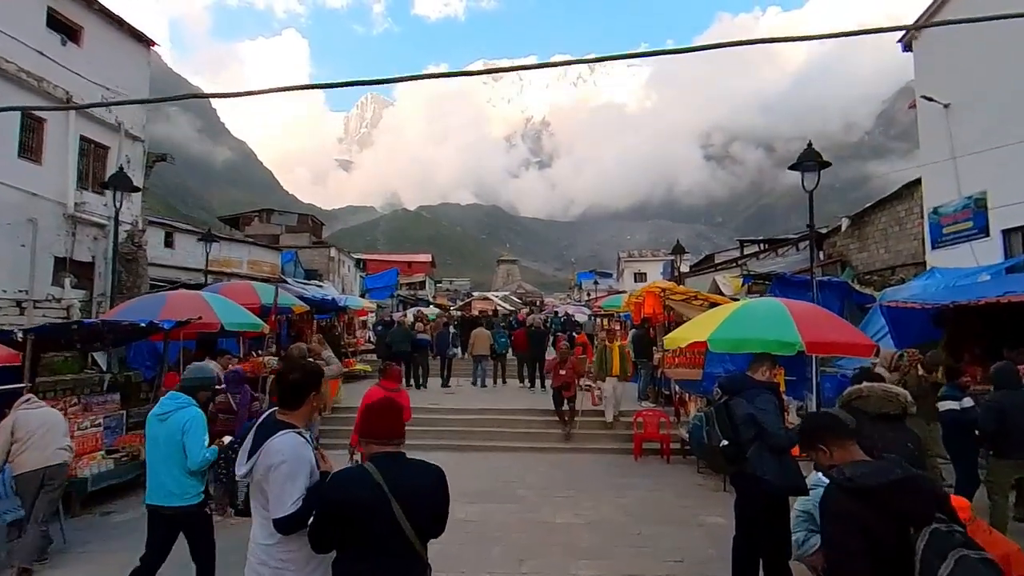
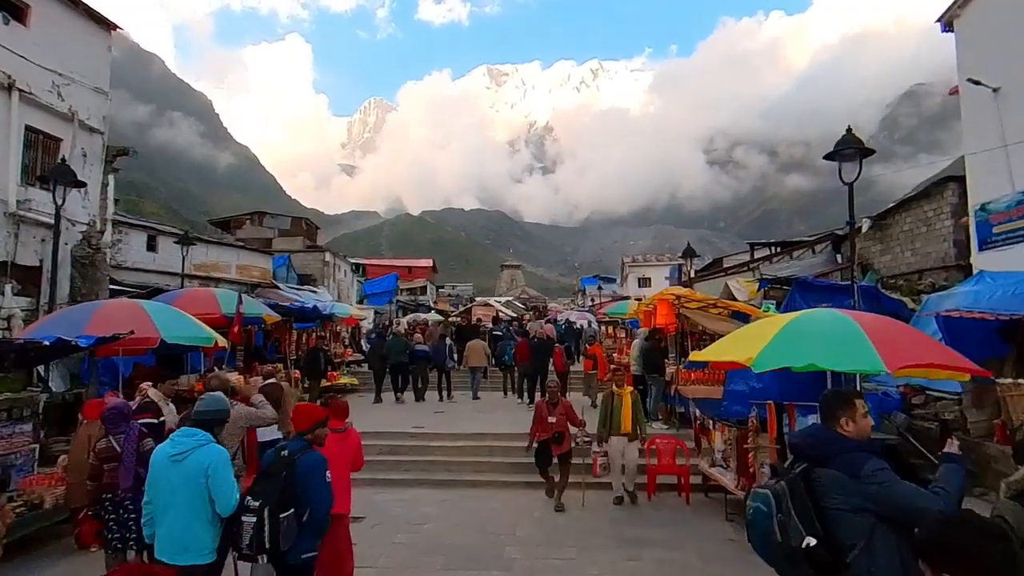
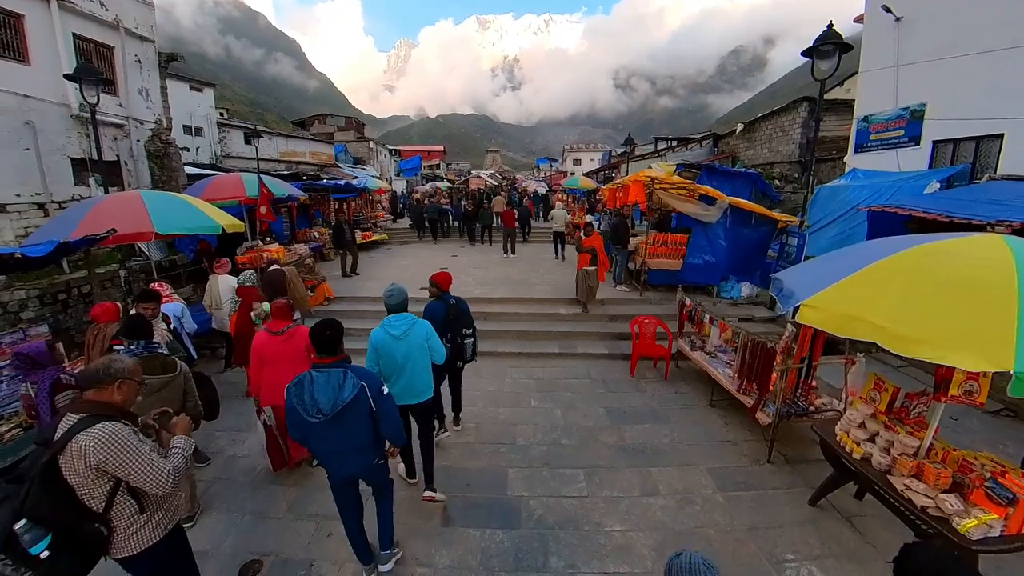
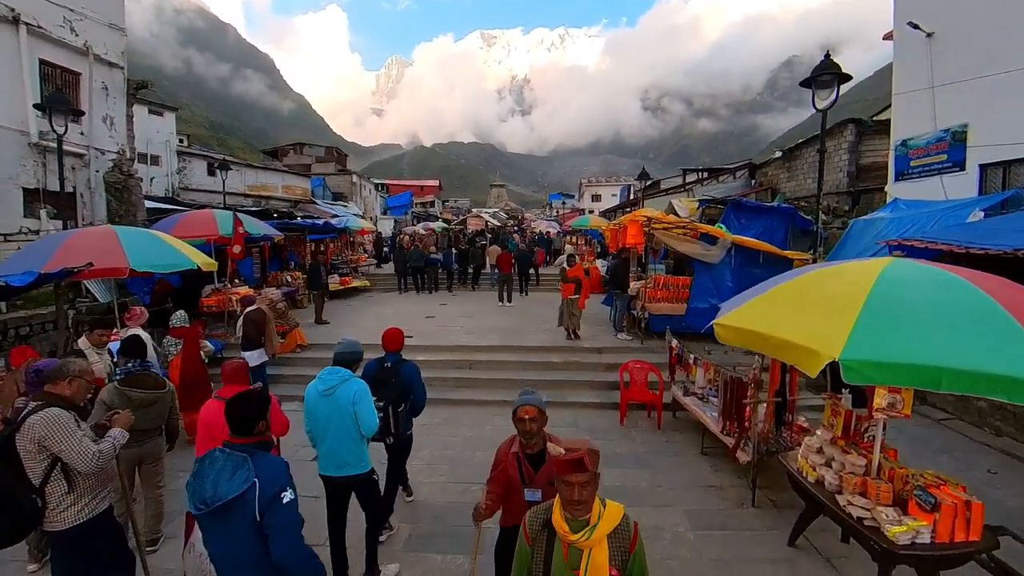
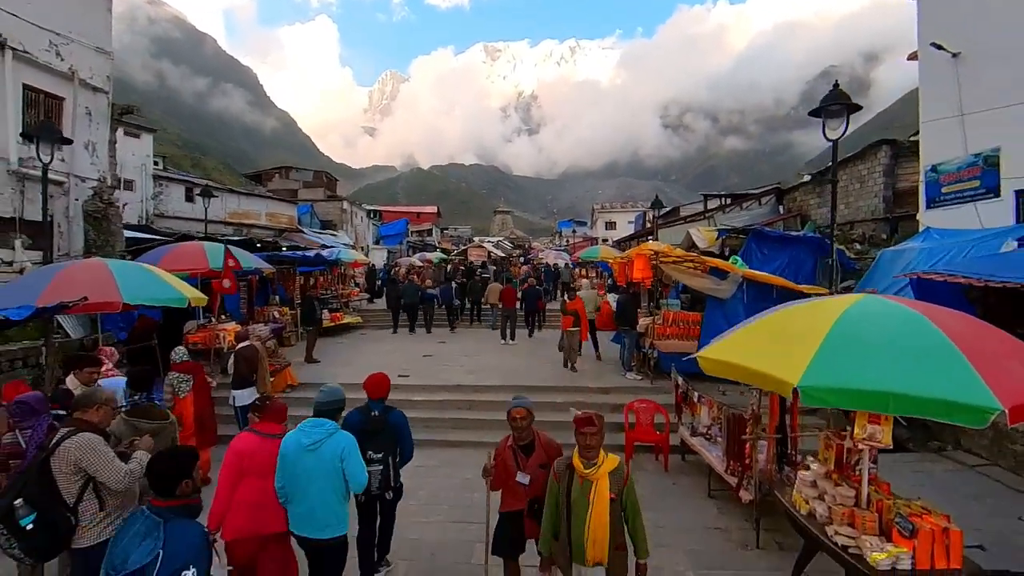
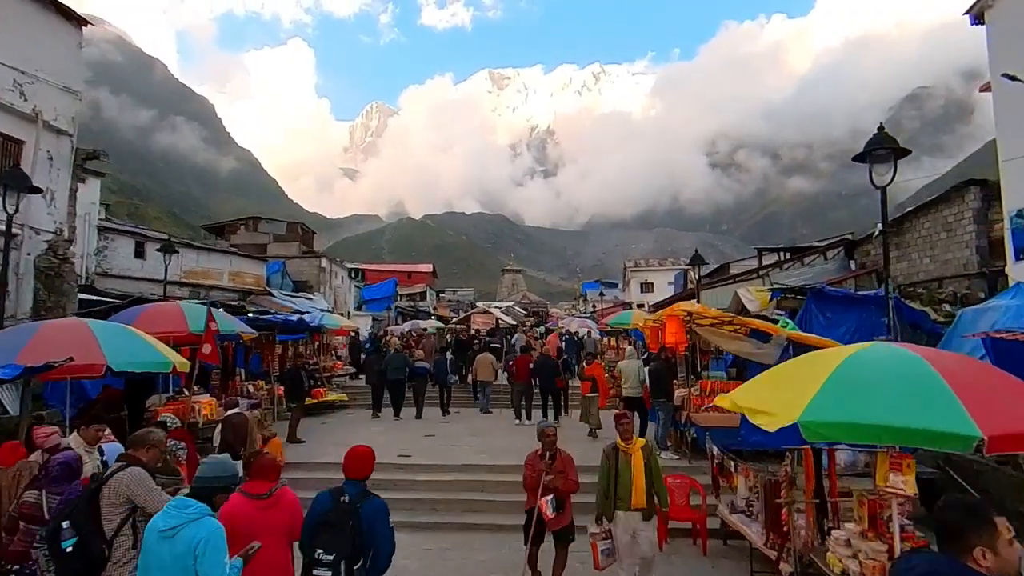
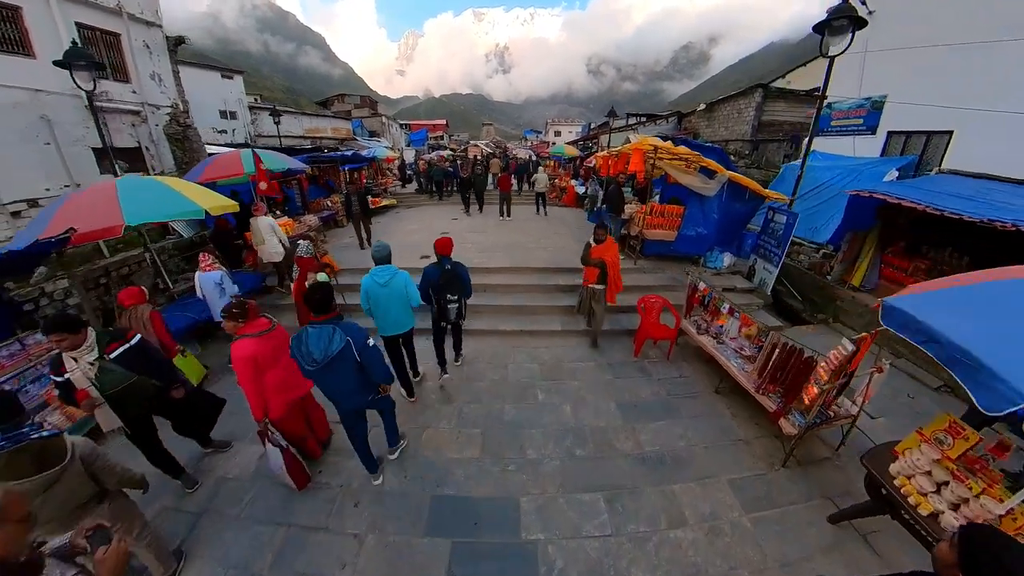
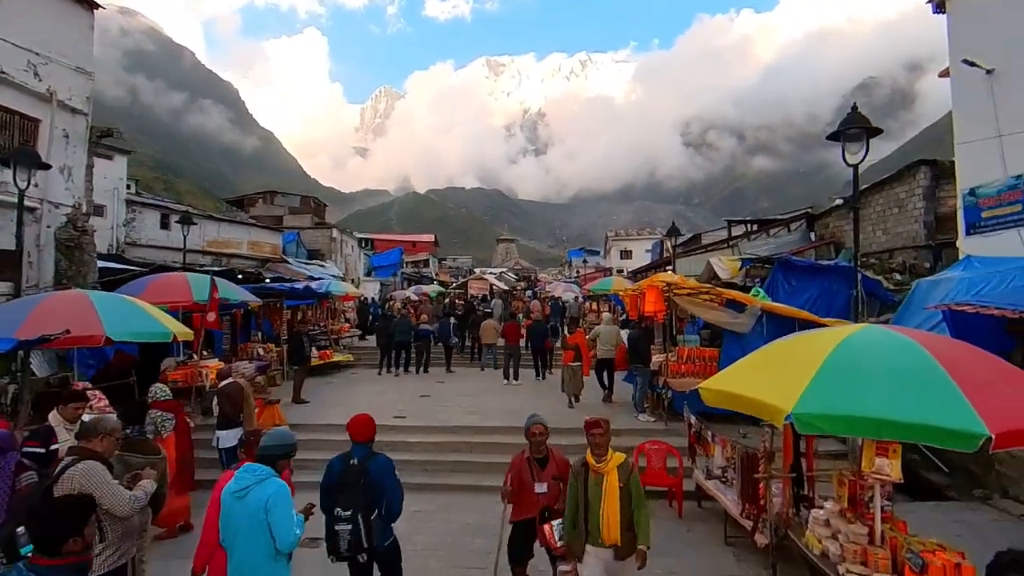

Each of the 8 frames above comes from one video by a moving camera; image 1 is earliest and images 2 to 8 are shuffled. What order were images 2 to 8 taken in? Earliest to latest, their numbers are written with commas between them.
2, 6, 8, 5, 4, 3, 7
